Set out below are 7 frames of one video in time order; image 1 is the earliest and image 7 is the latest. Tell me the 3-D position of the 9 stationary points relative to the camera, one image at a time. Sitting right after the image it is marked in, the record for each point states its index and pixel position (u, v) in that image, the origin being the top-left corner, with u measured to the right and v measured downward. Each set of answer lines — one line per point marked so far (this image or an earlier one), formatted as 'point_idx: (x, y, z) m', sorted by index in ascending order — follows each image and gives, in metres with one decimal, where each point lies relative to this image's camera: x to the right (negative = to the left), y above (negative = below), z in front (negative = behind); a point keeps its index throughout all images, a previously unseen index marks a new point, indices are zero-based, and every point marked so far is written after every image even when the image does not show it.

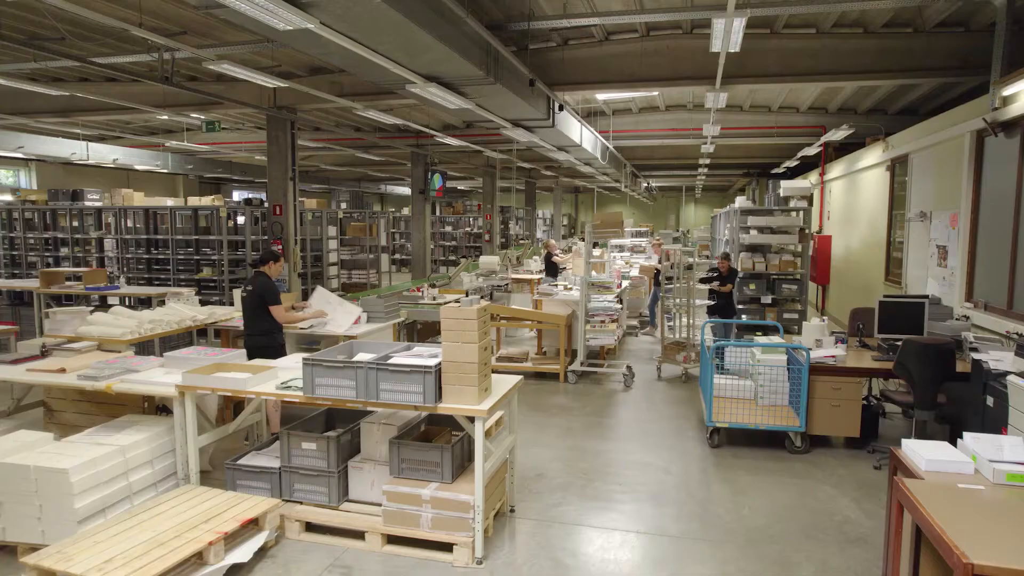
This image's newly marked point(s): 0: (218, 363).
0: (-1.6, -0.4, +3.2) m
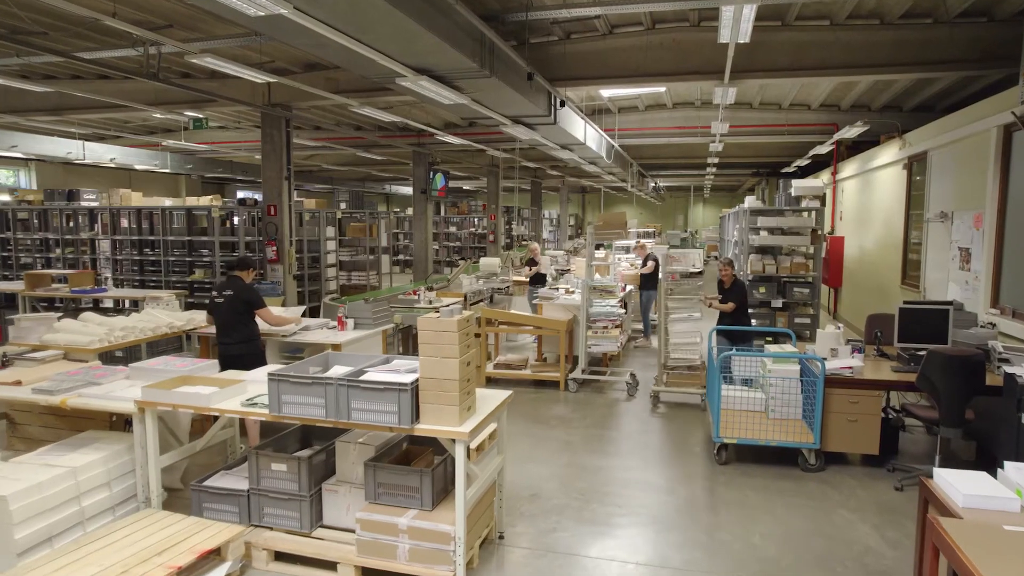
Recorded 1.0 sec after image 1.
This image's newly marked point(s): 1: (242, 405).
0: (-1.6, -0.4, +3.0) m
1: (-1.2, -0.5, +2.7) m
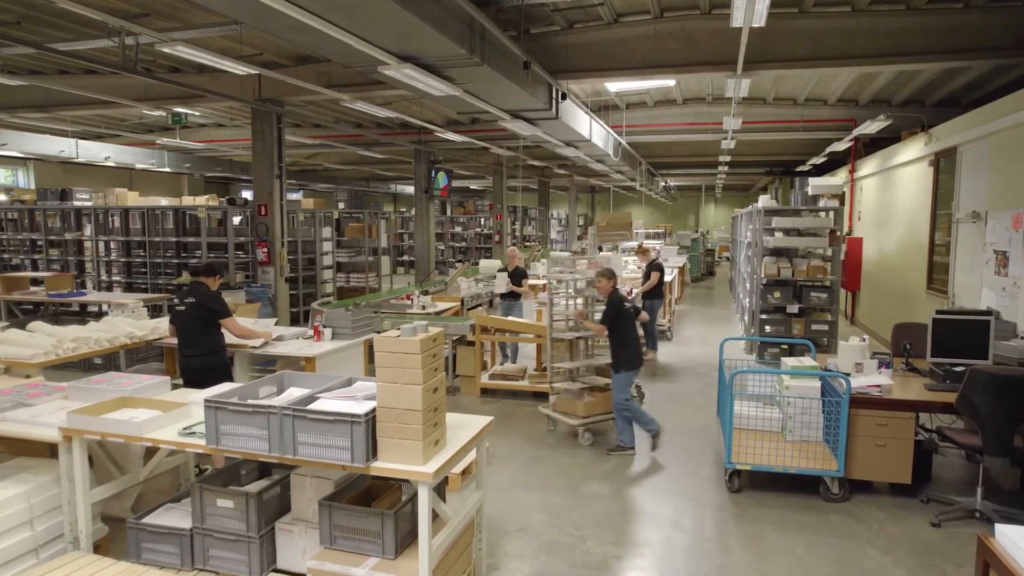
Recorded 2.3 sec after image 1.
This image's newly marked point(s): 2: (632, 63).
0: (-1.7, -0.5, +2.7) m
1: (-1.3, -0.6, +2.3) m
2: (+1.2, +2.3, +6.1) m
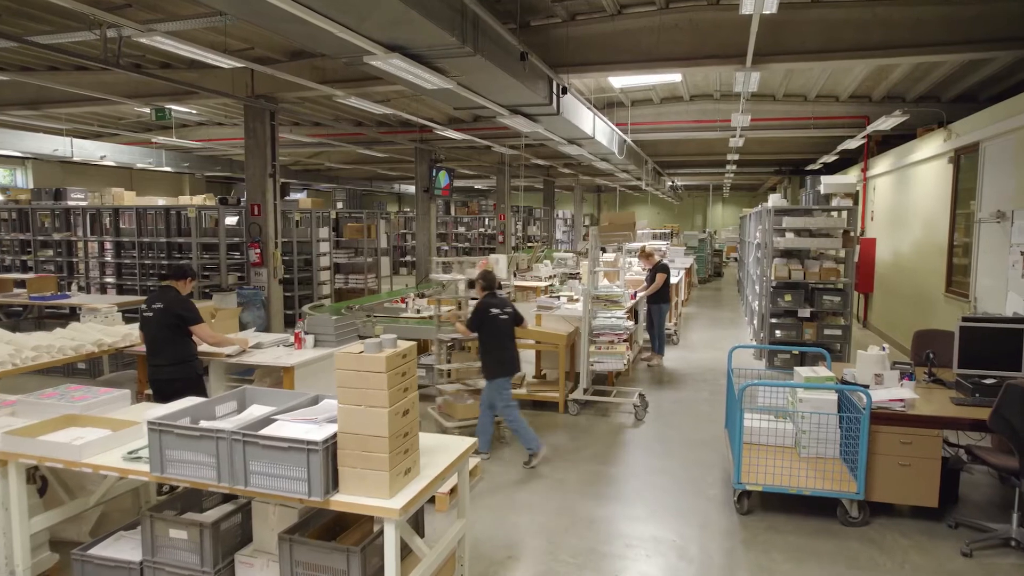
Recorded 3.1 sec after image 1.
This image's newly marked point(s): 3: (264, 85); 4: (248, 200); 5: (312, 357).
0: (-1.8, -0.5, +2.4) m
1: (-1.3, -0.6, +2.1) m
2: (+1.2, +2.2, +5.9) m
3: (-3.1, +2.5, +7.5) m
4: (-3.3, +1.1, +7.7) m
5: (-1.2, -0.4, +3.7) m
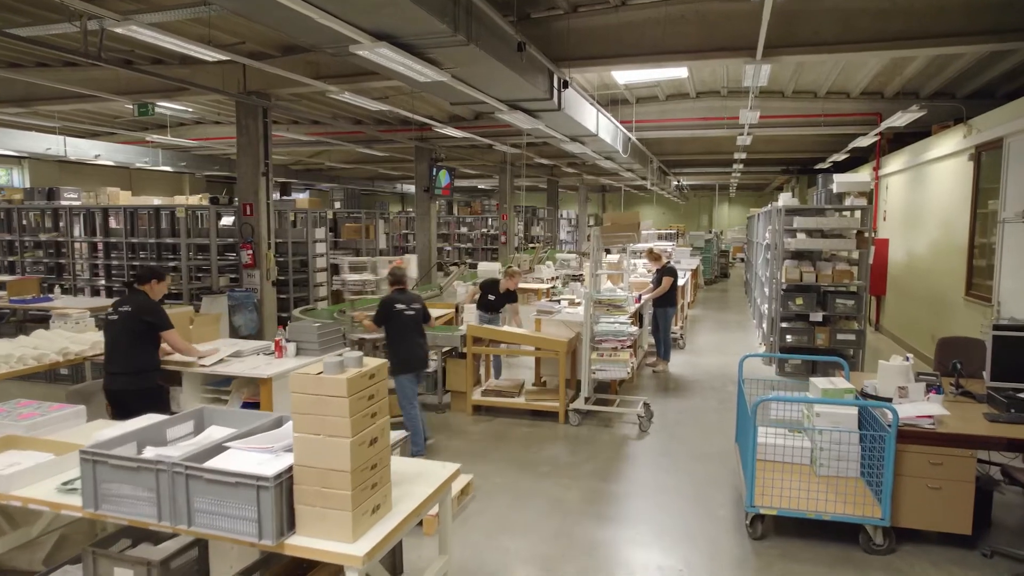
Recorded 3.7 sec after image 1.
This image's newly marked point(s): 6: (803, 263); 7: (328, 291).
0: (-1.8, -0.5, +2.2) m
1: (-1.4, -0.6, +1.9) m
2: (+1.2, +2.2, +5.6) m
3: (-3.1, +2.5, +7.3) m
4: (-3.3, +1.1, +7.4) m
5: (-1.2, -0.4, +3.4) m
6: (+3.2, +0.3, +6.7) m
7: (-2.9, -0.1, +9.4) m
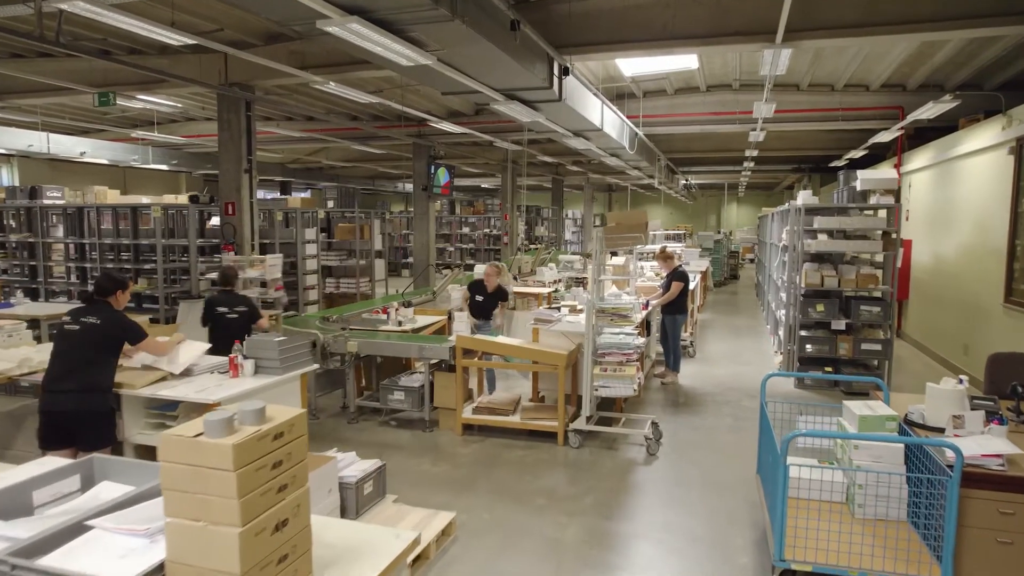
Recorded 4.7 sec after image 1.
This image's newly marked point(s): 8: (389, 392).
0: (-1.9, -0.6, +1.7) m
1: (-1.5, -0.7, +1.4) m
2: (+1.2, +2.1, +5.1) m
3: (-3.1, +2.4, +6.9) m
4: (-3.3, +1.0, +7.0) m
5: (-1.3, -0.5, +3.0) m
6: (+3.2, +0.2, +6.2) m
7: (-2.9, -0.1, +9.0) m
8: (-1.0, -0.8, +4.7) m
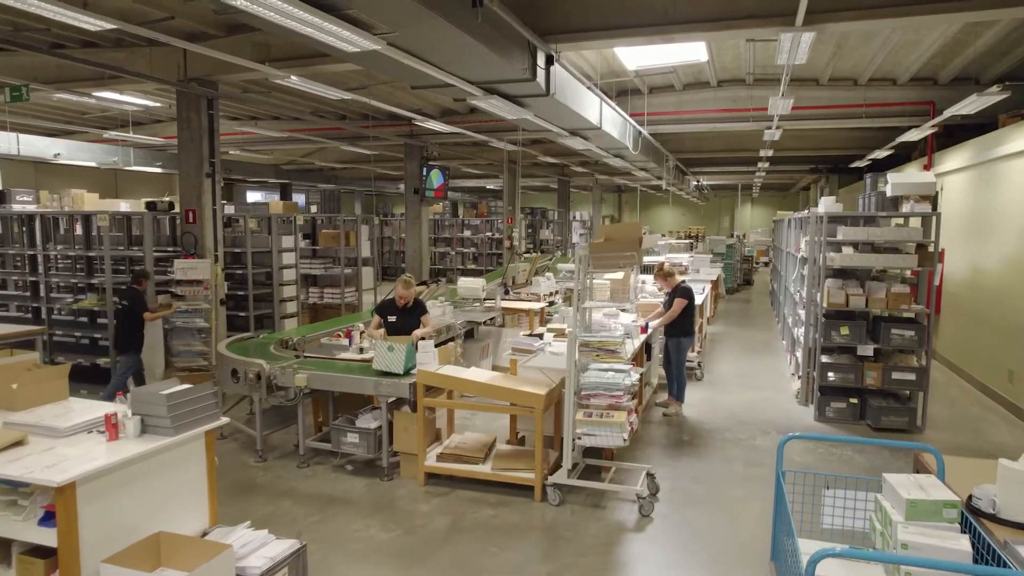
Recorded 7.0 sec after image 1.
0: (-2.1, -0.7, +1.1) m
1: (-1.7, -0.8, +0.8) m
2: (+1.0, +2.0, +4.4) m
3: (-3.2, +2.3, +6.3) m
4: (-3.5, +0.9, +6.4) m
5: (-1.5, -0.7, +2.3) m
6: (+3.0, +0.1, +5.5) m
7: (-2.9, -0.3, +8.4) m
8: (-1.1, -1.0, +4.0) m
